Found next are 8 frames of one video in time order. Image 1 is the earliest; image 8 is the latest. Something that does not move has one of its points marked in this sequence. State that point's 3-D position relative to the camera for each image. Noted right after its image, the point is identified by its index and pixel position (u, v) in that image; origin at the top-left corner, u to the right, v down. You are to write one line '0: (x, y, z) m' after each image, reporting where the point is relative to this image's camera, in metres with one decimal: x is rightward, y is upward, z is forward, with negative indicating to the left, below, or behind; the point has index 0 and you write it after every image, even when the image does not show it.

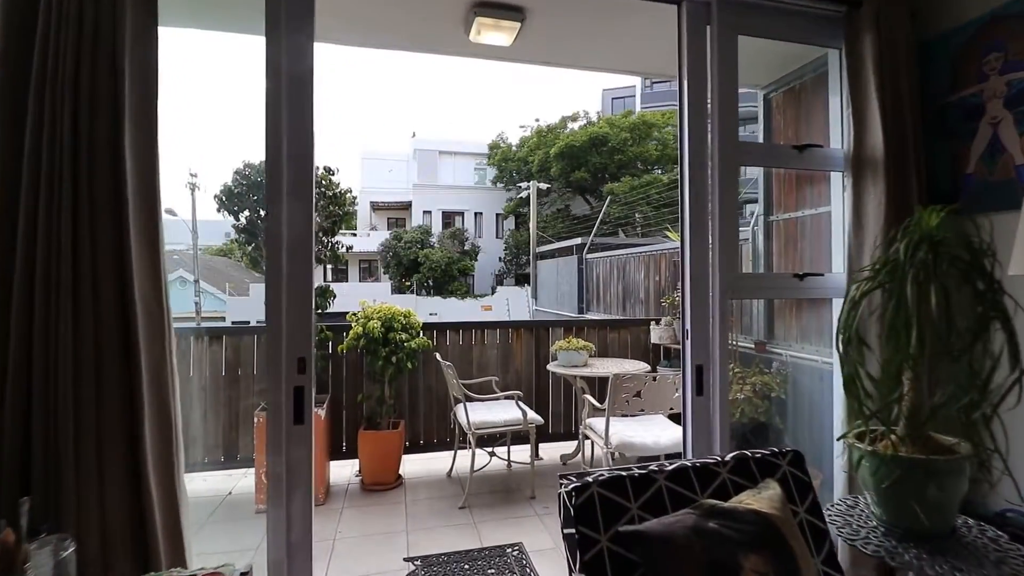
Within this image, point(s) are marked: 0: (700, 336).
0: (+0.9, -0.2, +2.2) m
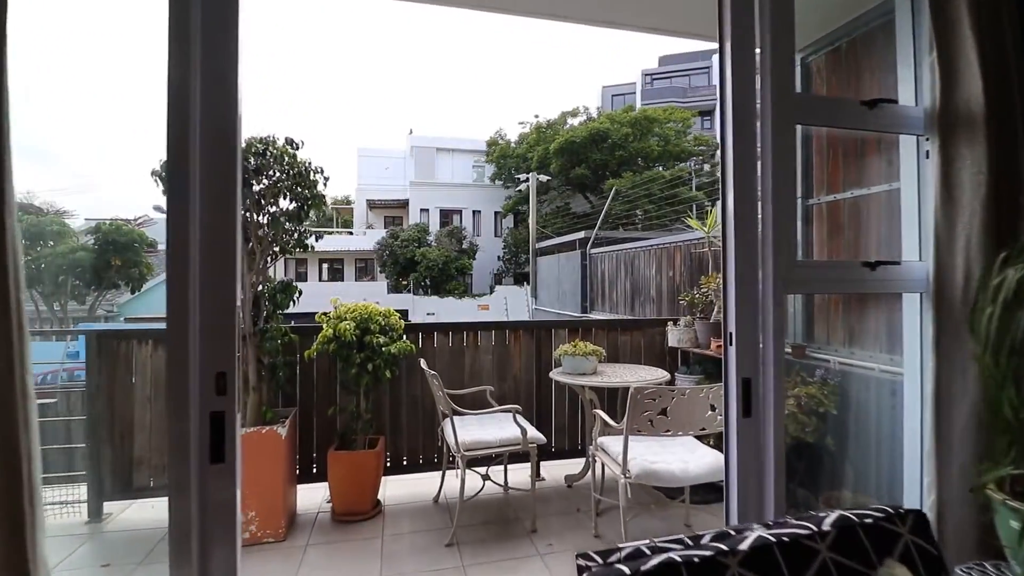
0: (+0.8, -0.2, +1.7) m
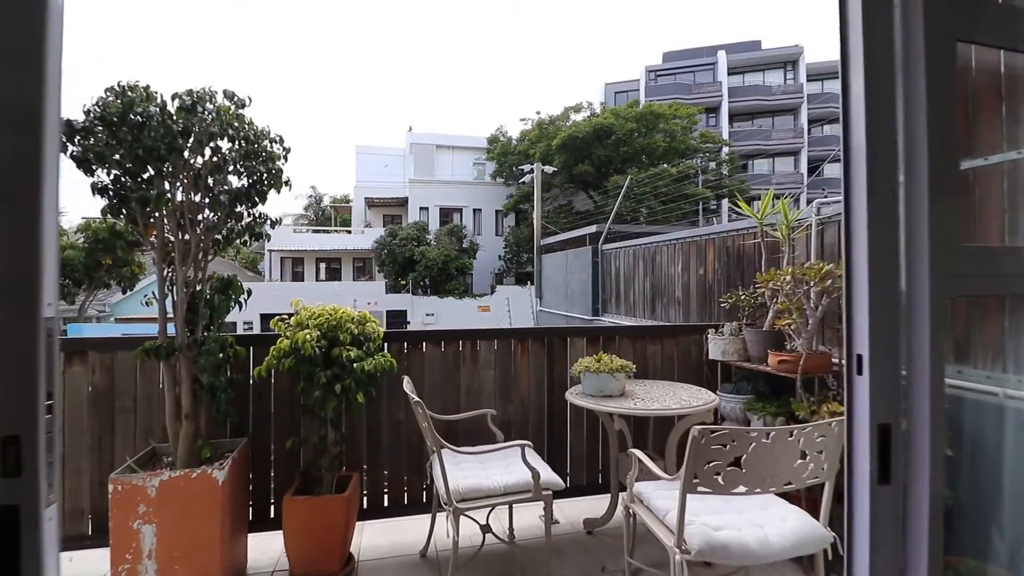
0: (+0.9, -0.2, +1.1) m
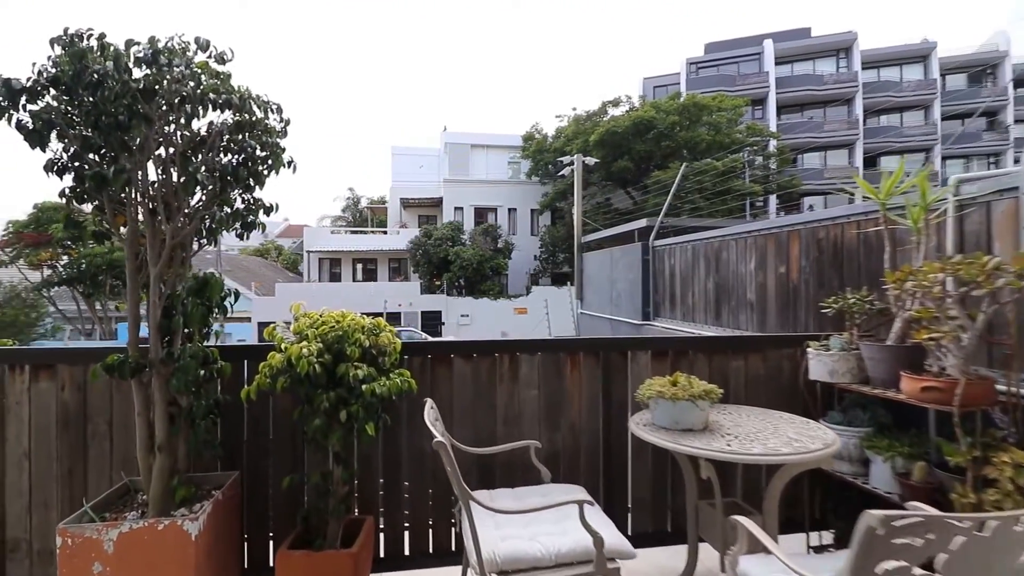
0: (+1.0, -0.2, +0.6) m
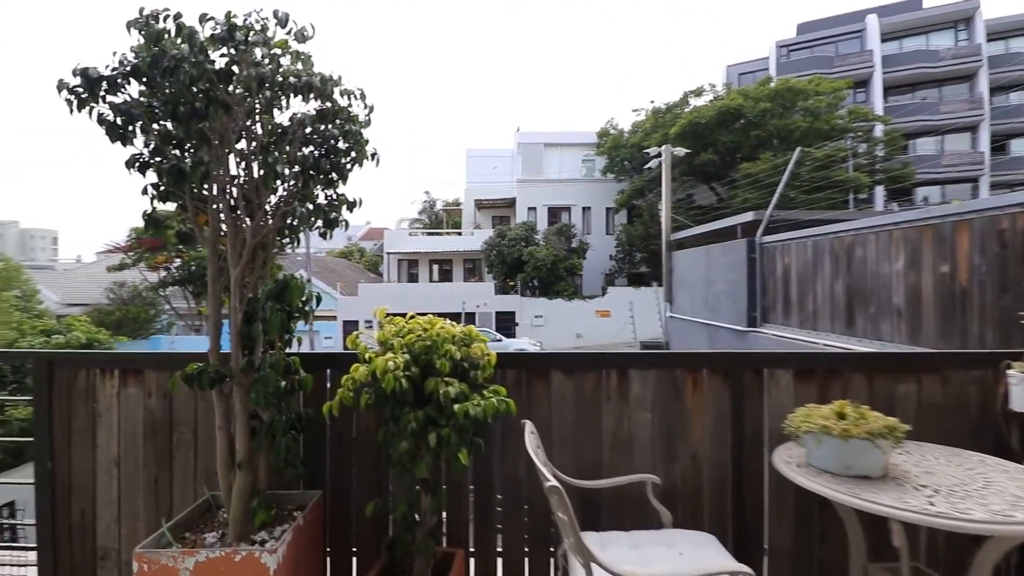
0: (+1.1, -0.2, +0.2) m
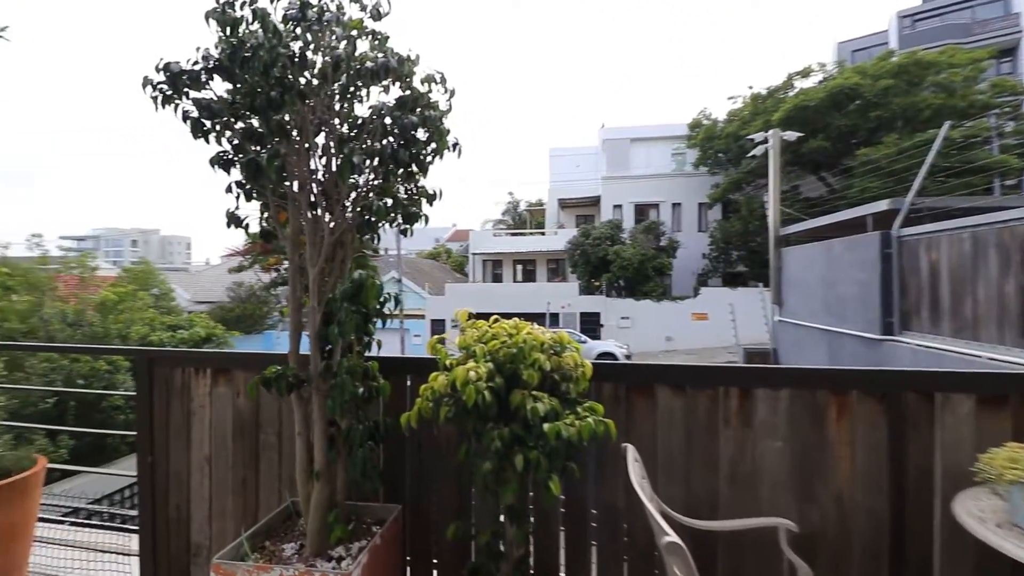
0: (+1.2, -0.2, -0.2) m
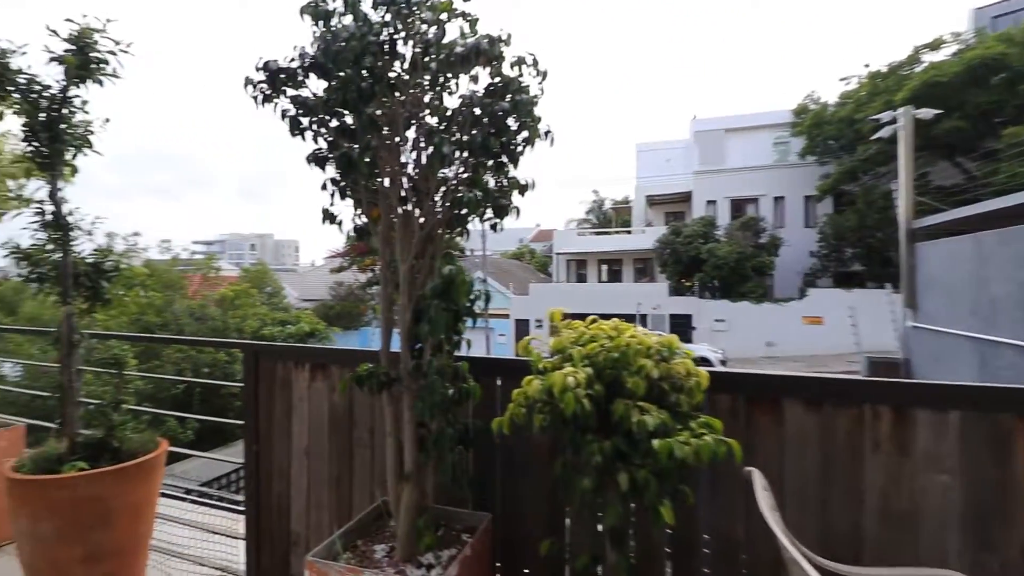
0: (+1.1, -0.2, -0.5) m
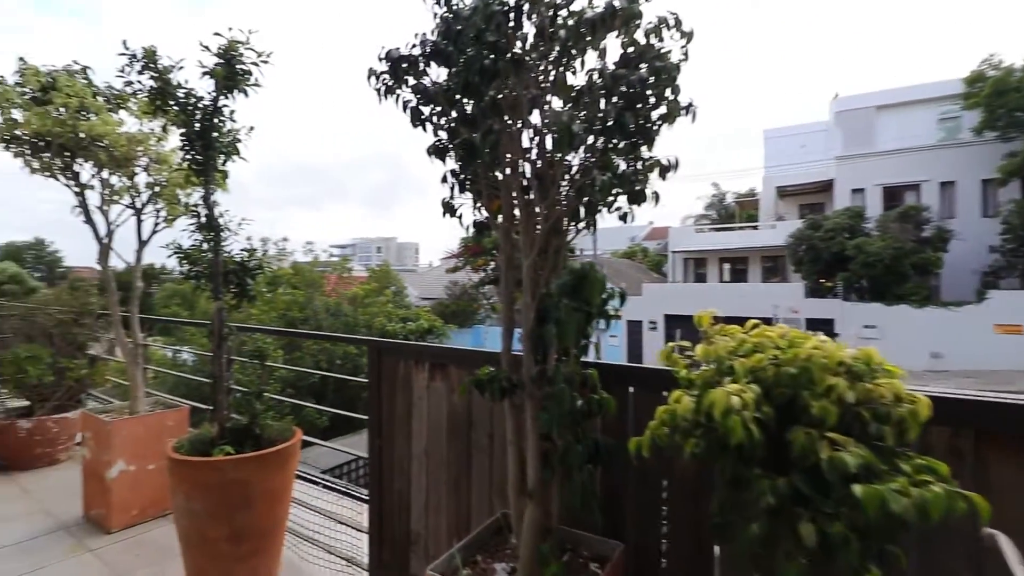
0: (+1.0, -0.2, -0.9) m
